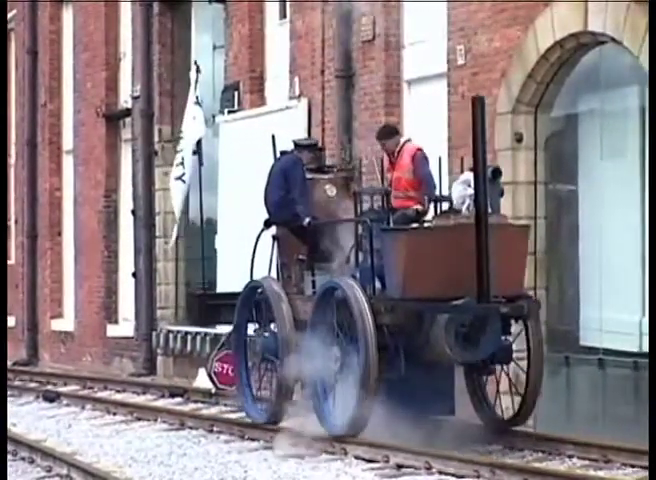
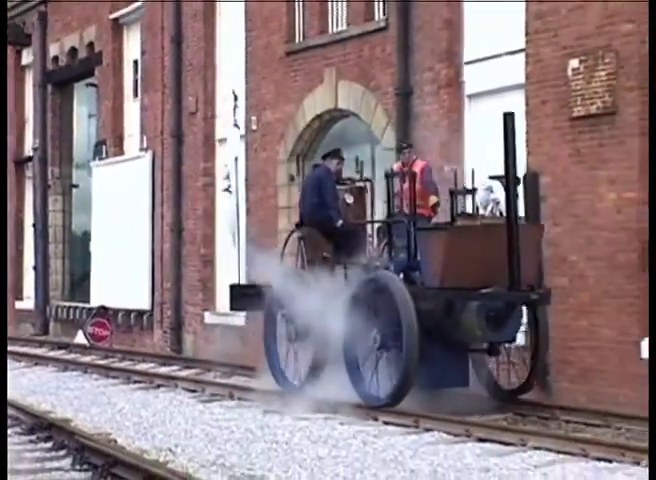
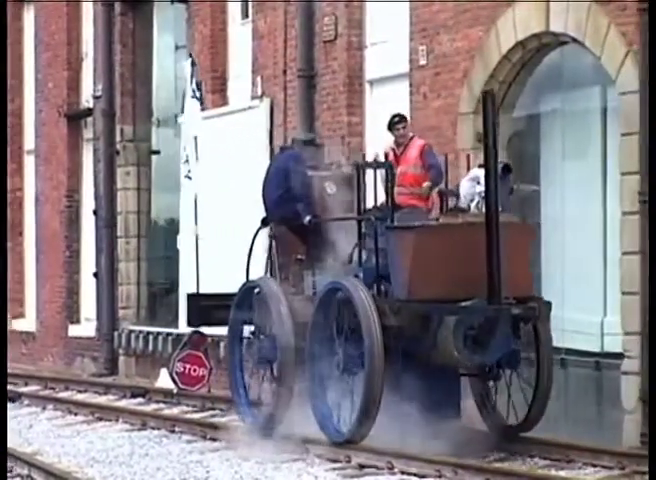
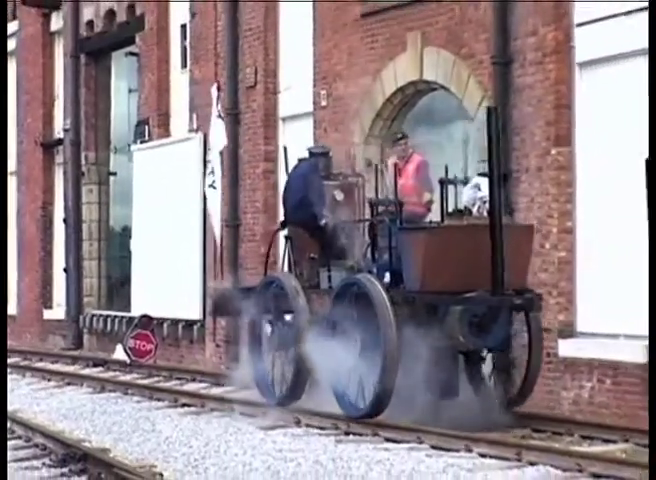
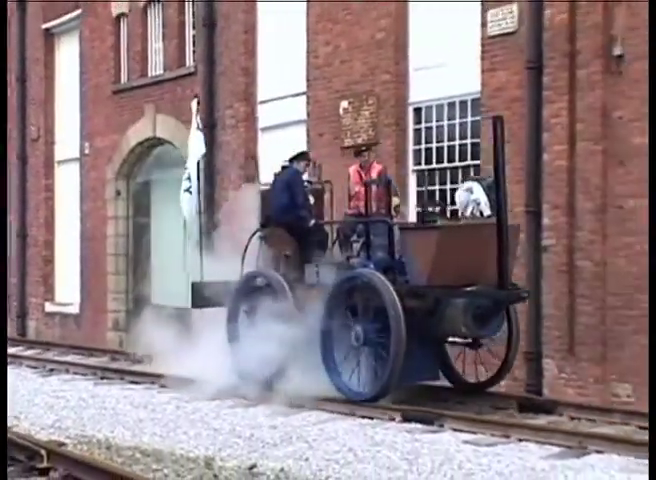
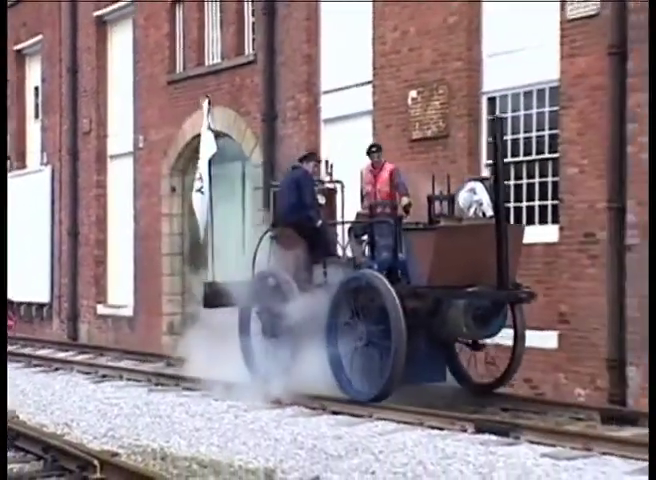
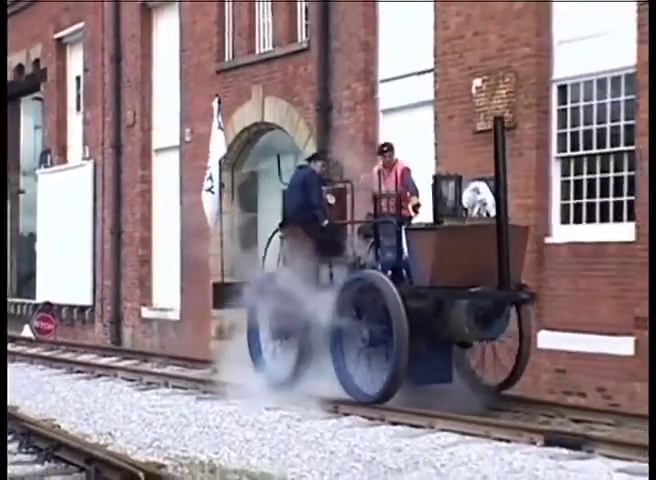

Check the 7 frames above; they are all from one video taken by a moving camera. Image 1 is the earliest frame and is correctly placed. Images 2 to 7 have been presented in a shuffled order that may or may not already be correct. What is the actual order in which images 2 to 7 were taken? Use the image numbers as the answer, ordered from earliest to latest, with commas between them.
3, 4, 2, 7, 6, 5
